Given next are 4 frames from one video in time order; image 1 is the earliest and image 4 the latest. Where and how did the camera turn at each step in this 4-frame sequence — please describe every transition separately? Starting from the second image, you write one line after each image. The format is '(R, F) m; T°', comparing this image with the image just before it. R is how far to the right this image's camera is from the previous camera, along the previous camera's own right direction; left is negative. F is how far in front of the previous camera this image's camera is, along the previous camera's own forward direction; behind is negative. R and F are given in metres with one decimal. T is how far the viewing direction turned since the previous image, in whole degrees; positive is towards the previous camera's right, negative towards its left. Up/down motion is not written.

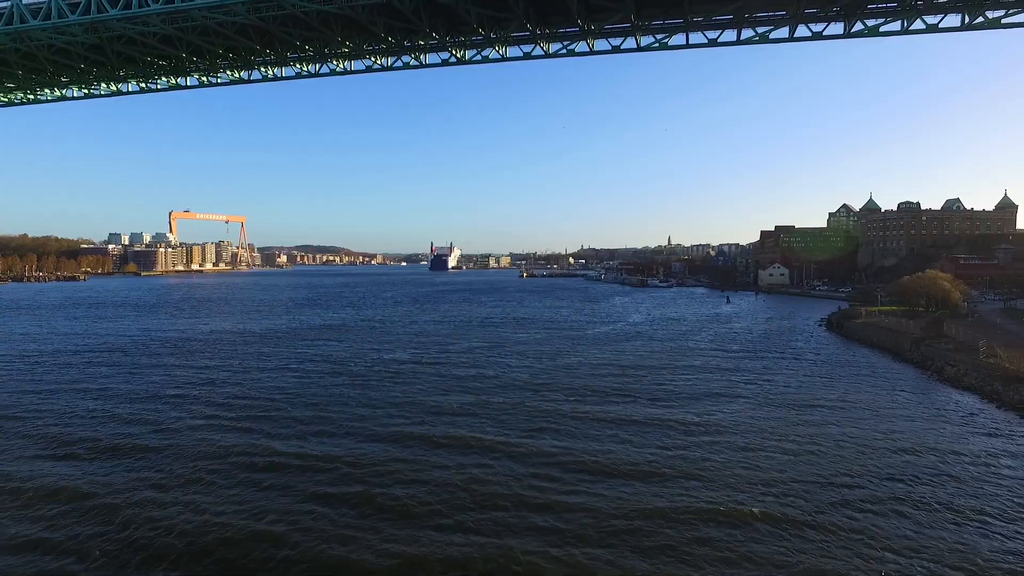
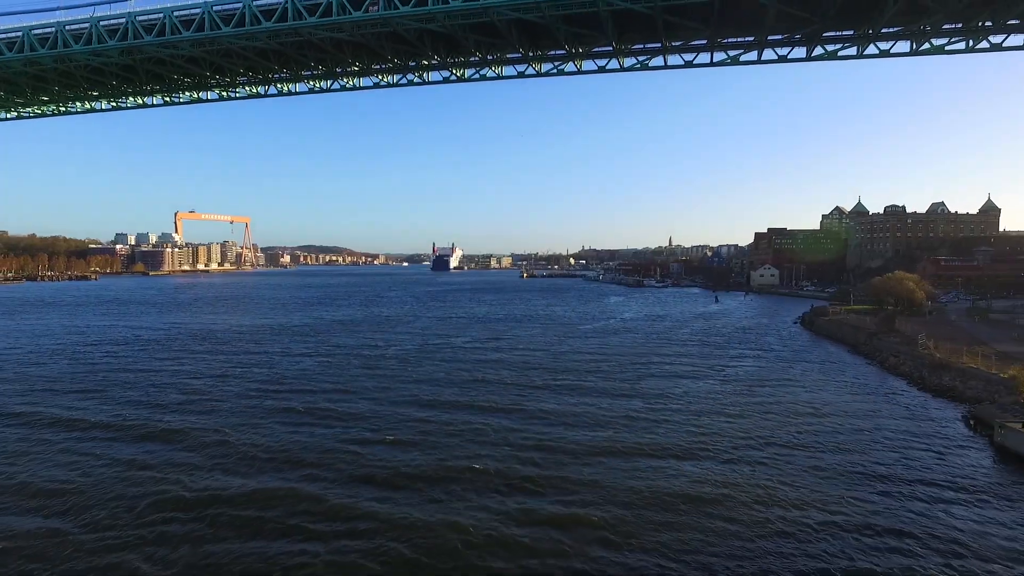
(+0.1, -0.8) m; 0°
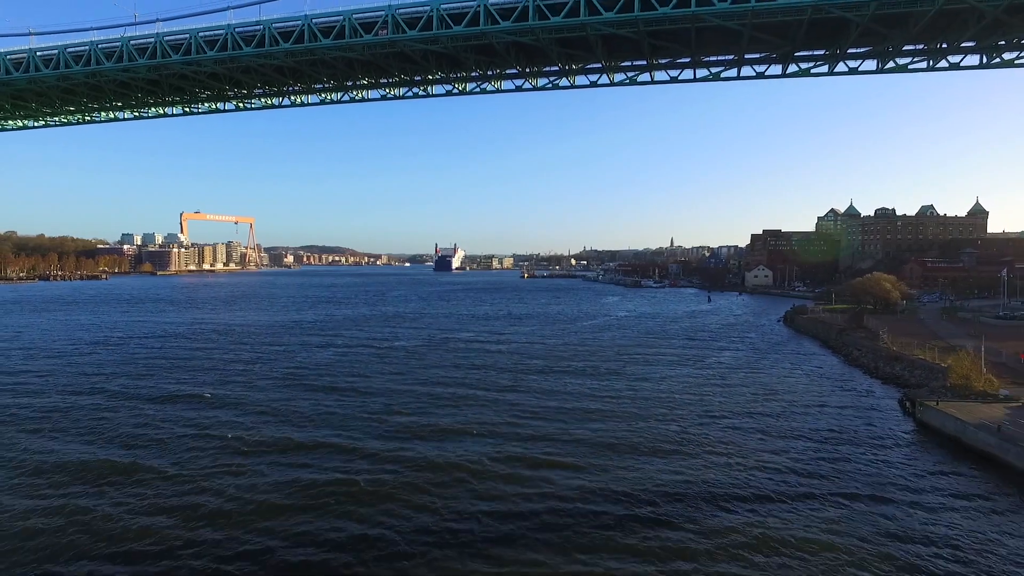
(+0.1, -0.7) m; 0°
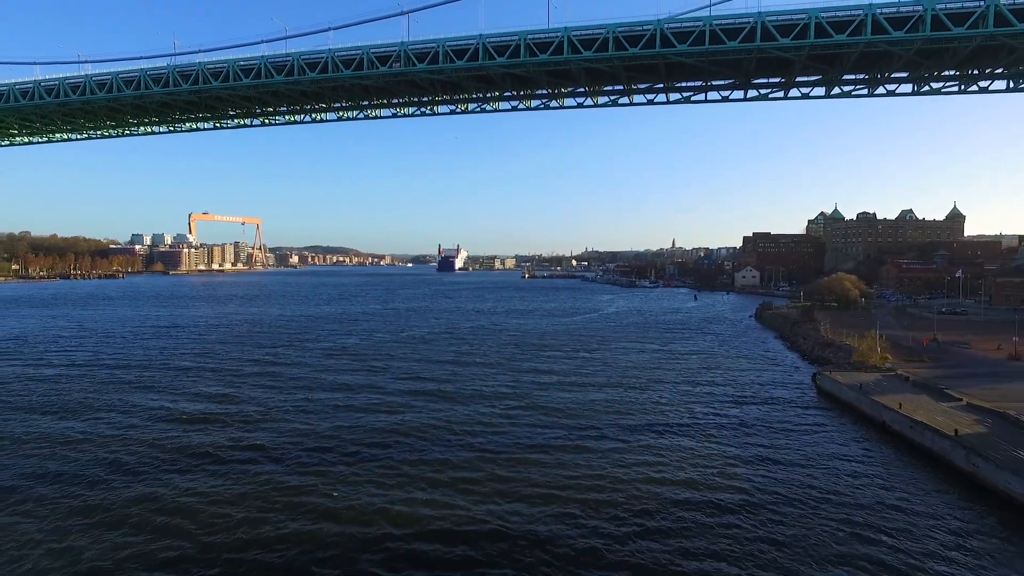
(+0.1, -1.3) m; 0°
